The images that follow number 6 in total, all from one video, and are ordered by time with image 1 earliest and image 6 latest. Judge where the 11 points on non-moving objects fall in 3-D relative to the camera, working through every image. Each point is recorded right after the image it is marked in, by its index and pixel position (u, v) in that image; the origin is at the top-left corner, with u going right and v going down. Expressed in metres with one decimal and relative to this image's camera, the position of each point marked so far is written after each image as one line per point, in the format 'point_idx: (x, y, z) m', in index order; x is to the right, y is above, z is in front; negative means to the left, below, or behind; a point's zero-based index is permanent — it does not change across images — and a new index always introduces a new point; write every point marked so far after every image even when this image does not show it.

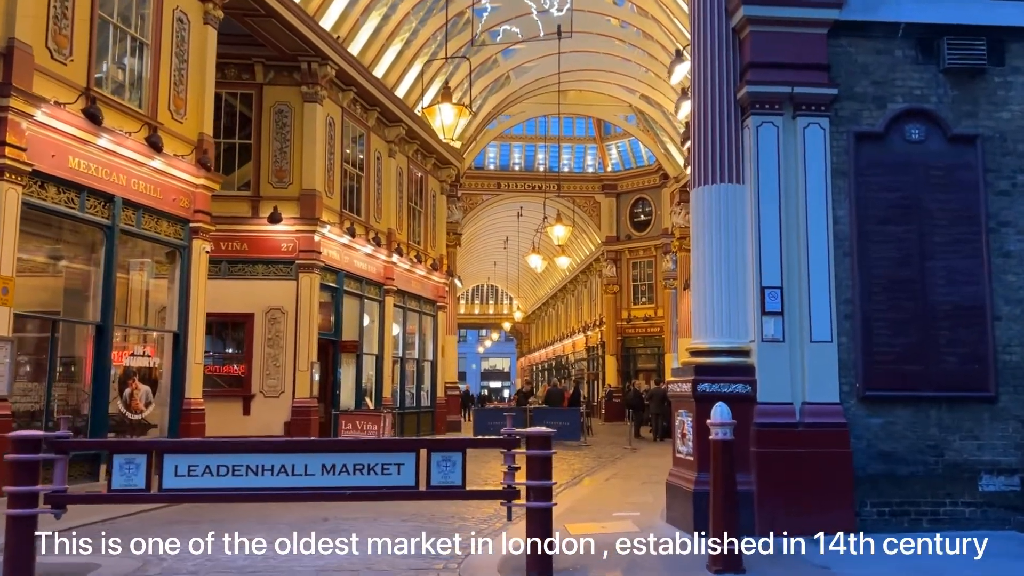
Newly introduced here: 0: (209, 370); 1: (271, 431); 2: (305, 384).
0: (-6.0, -1.7, +17.6) m
1: (-4.9, -2.9, +17.4) m
2: (-4.2, -1.9, +17.5) m
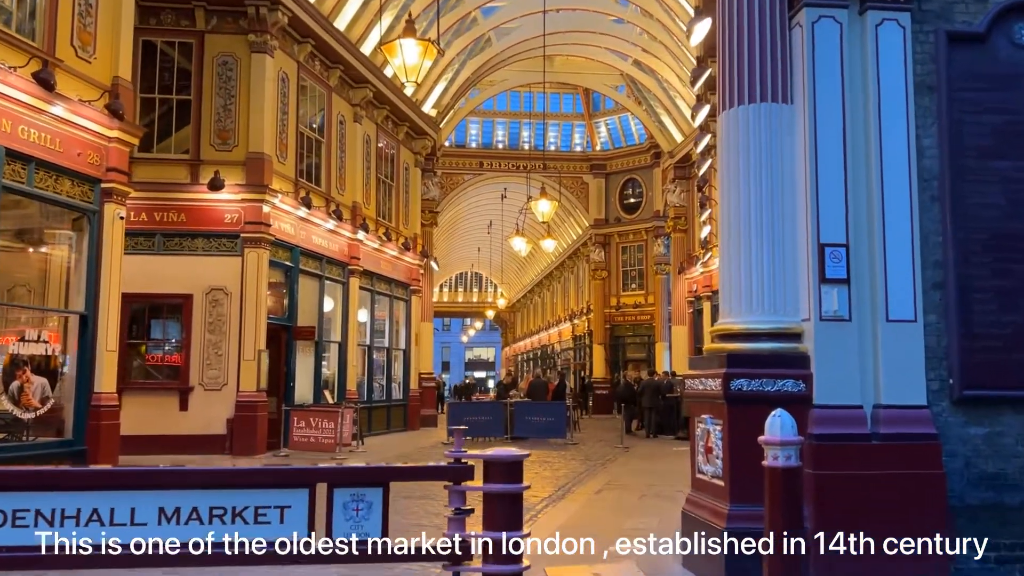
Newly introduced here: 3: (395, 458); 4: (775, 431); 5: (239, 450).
0: (-6.4, -1.3, +15.3) m
1: (-5.3, -2.5, +15.2) m
2: (-4.6, -1.5, +15.2) m
3: (-2.1, -3.0, +15.4) m
4: (+1.2, -0.7, +4.1) m
5: (-4.7, -2.8, +15.0) m
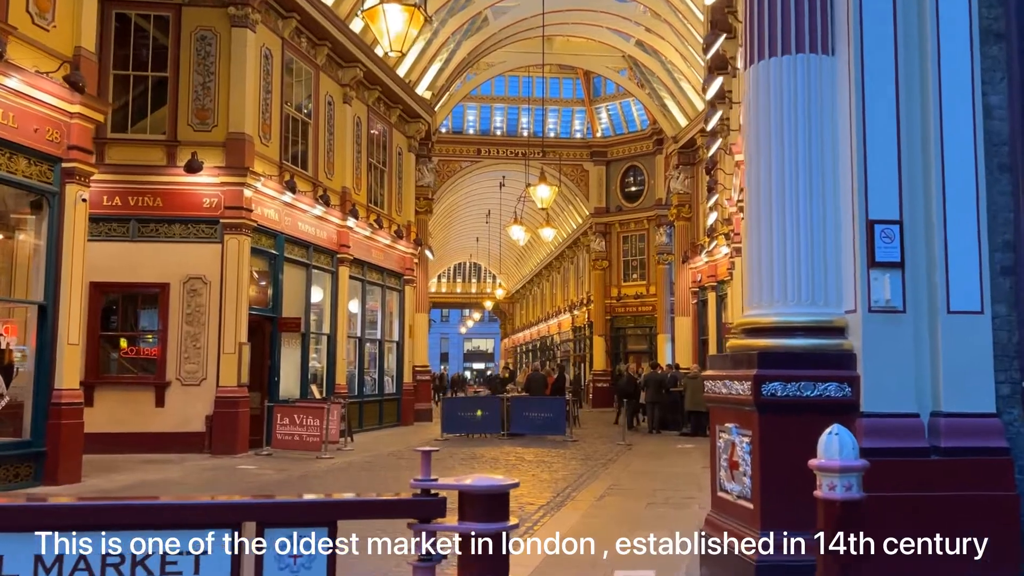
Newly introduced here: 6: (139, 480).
0: (-6.5, -1.1, +14.4) m
1: (-5.3, -2.3, +14.3) m
2: (-4.7, -1.4, +14.4) m
3: (-2.1, -2.8, +14.5) m
4: (+1.2, -0.6, +3.2) m
5: (-4.8, -2.6, +14.2) m
6: (-4.9, -2.5, +11.4) m
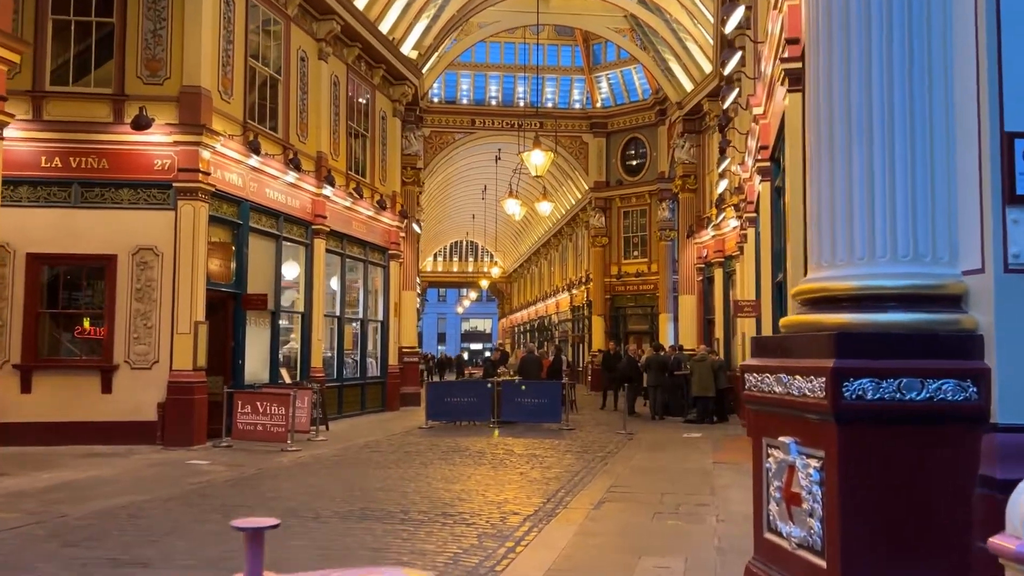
0: (-6.6, -0.7, +12.9) m
1: (-5.5, -1.9, +12.8) m
2: (-4.9, -0.9, +12.8) m
3: (-2.3, -2.4, +13.1) m
4: (+1.0, -0.5, +1.7) m
5: (-5.0, -2.2, +12.7) m
6: (-5.1, -2.2, +10.0) m
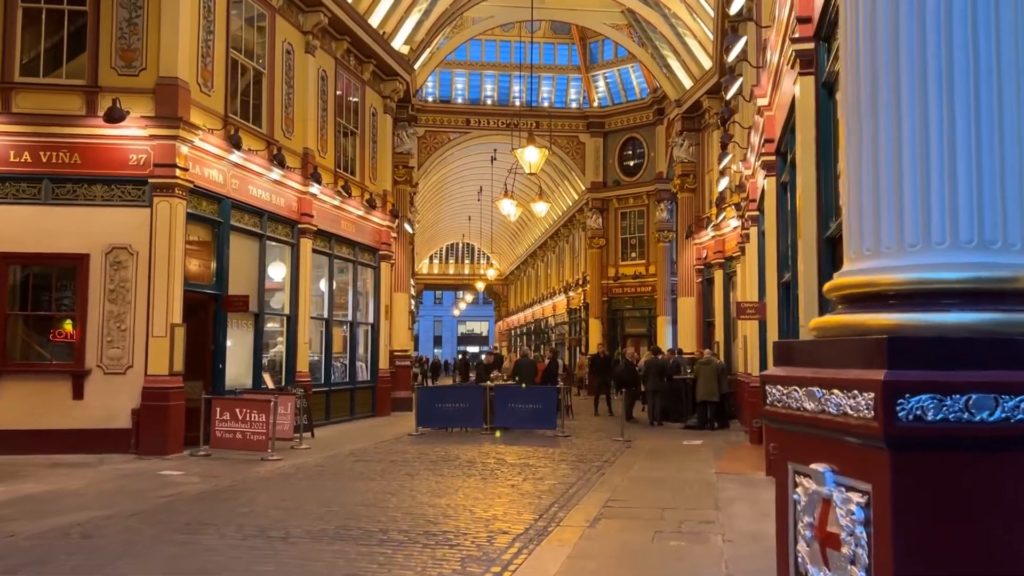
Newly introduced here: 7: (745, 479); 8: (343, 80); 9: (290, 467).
0: (-6.7, -0.7, +12.3) m
1: (-5.6, -1.9, +12.2) m
2: (-5.0, -1.0, +12.2) m
3: (-2.4, -2.4, +12.4) m
4: (+0.9, -0.4, +1.1) m
5: (-5.1, -2.2, +12.1) m
6: (-5.2, -2.2, +9.3) m
7: (+2.8, -2.3, +10.2) m
8: (-3.6, +4.5, +18.4) m
9: (-2.9, -2.3, +11.3) m
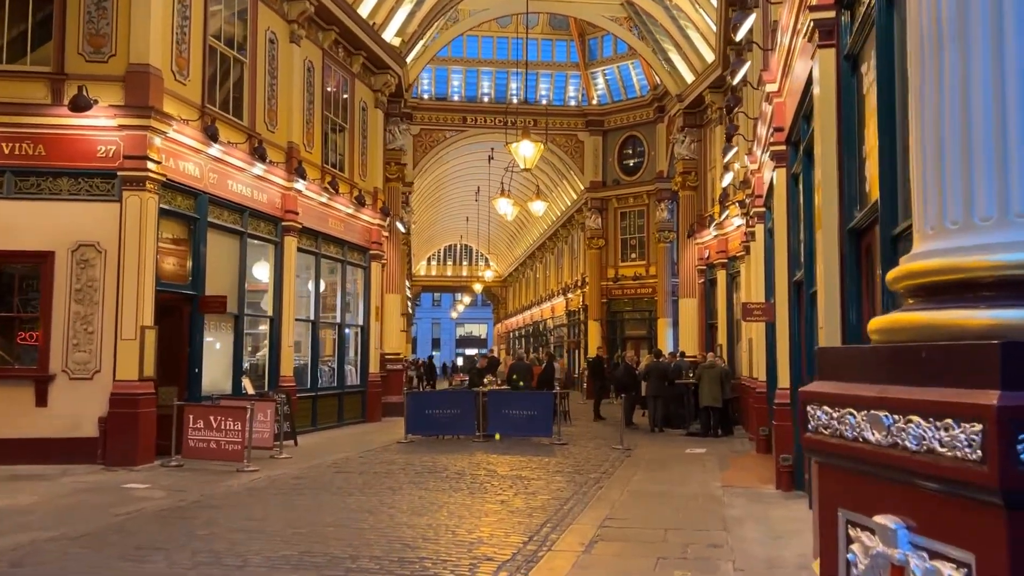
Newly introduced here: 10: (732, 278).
0: (-6.9, -0.7, +11.6) m
1: (-5.7, -1.9, +11.5) m
2: (-5.1, -1.0, +11.5) m
3: (-2.5, -2.4, +11.7) m
4: (+0.8, -0.4, +0.3) m
5: (-5.2, -2.2, +11.3) m
6: (-5.3, -2.2, +8.6) m
7: (+2.7, -2.3, +9.5) m
8: (-3.7, +4.4, +17.7) m
9: (-3.0, -2.3, +10.5) m
10: (+4.9, +0.2, +19.3) m
